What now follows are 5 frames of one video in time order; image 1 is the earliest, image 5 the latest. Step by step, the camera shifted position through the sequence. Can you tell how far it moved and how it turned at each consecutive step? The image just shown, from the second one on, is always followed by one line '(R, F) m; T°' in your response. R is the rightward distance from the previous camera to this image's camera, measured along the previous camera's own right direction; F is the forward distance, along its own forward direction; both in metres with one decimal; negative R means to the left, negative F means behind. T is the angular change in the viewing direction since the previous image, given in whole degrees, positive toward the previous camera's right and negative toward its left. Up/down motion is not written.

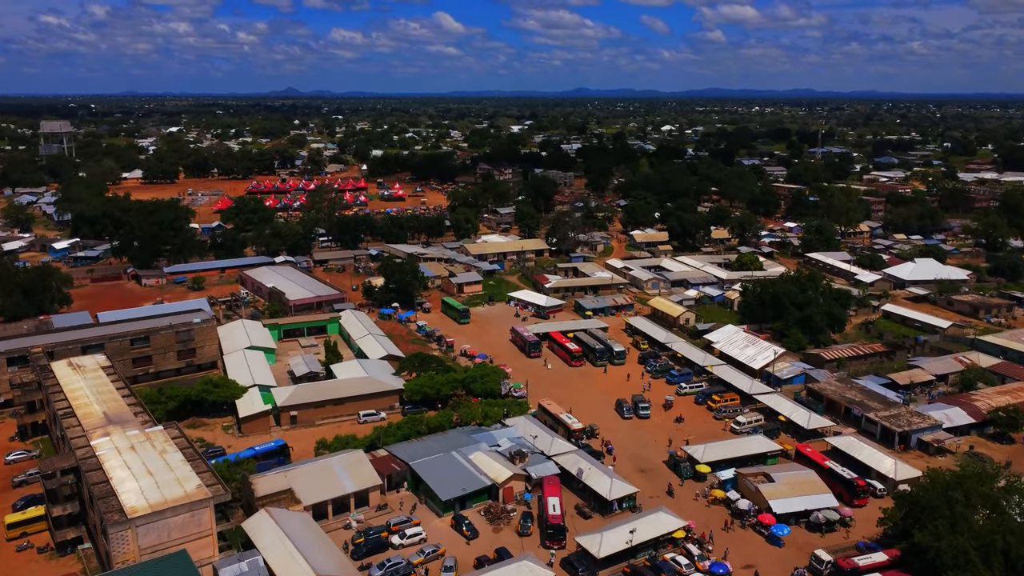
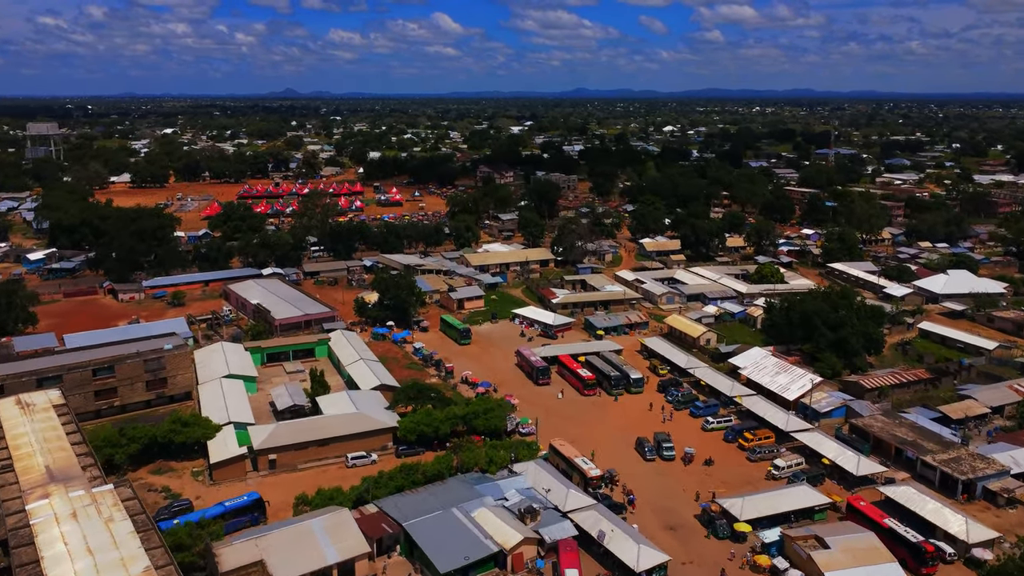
(-0.2, +2.9) m; 0°
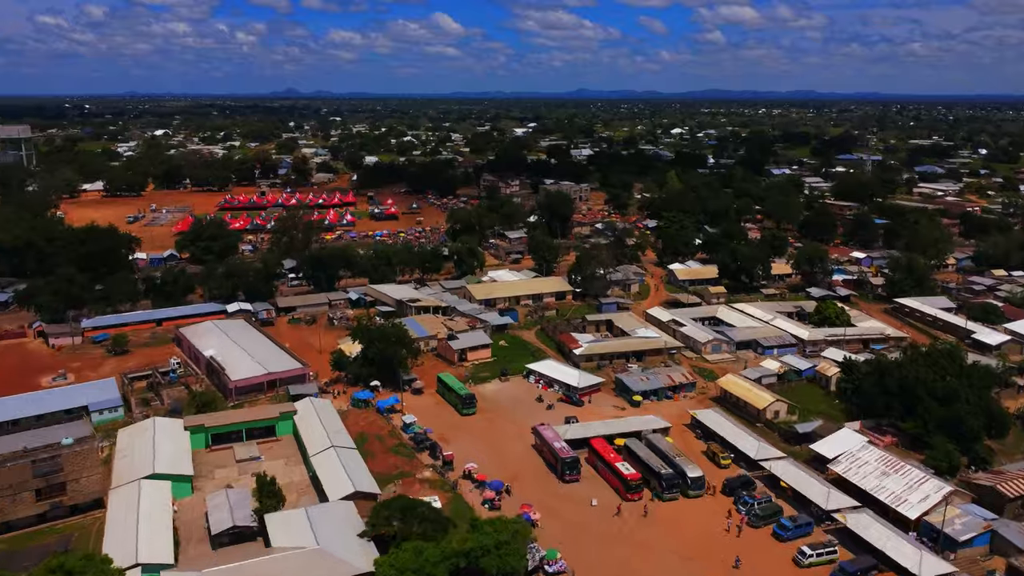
(-0.4, +6.8) m; 0°
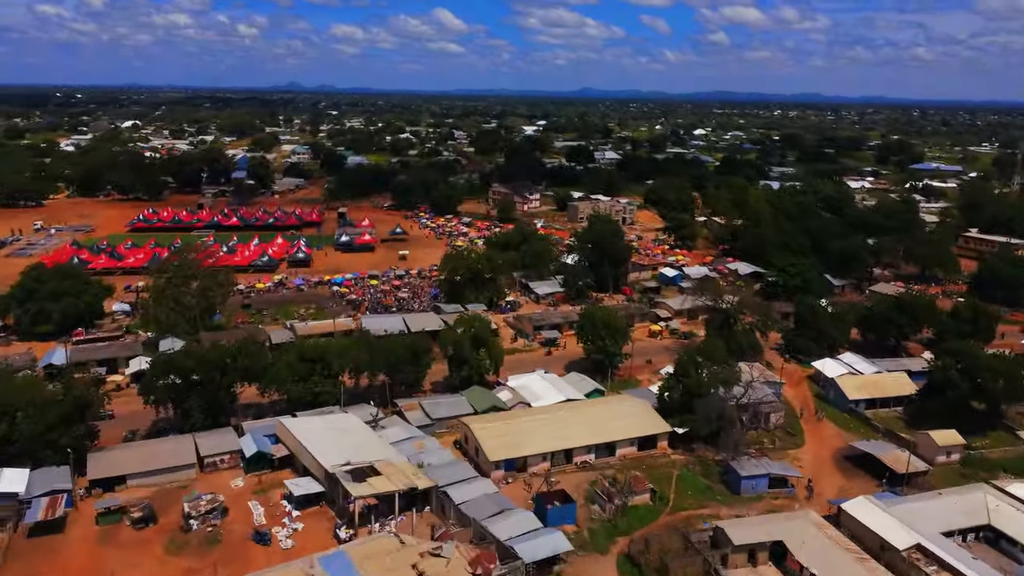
(-1.0, +18.9) m; 0°
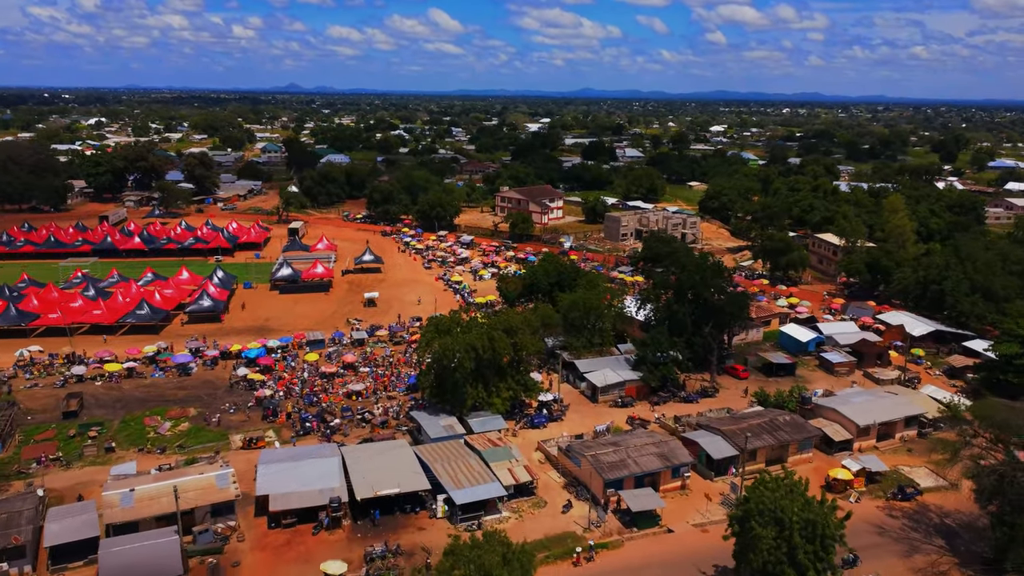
(-0.8, +15.3) m; 0°
